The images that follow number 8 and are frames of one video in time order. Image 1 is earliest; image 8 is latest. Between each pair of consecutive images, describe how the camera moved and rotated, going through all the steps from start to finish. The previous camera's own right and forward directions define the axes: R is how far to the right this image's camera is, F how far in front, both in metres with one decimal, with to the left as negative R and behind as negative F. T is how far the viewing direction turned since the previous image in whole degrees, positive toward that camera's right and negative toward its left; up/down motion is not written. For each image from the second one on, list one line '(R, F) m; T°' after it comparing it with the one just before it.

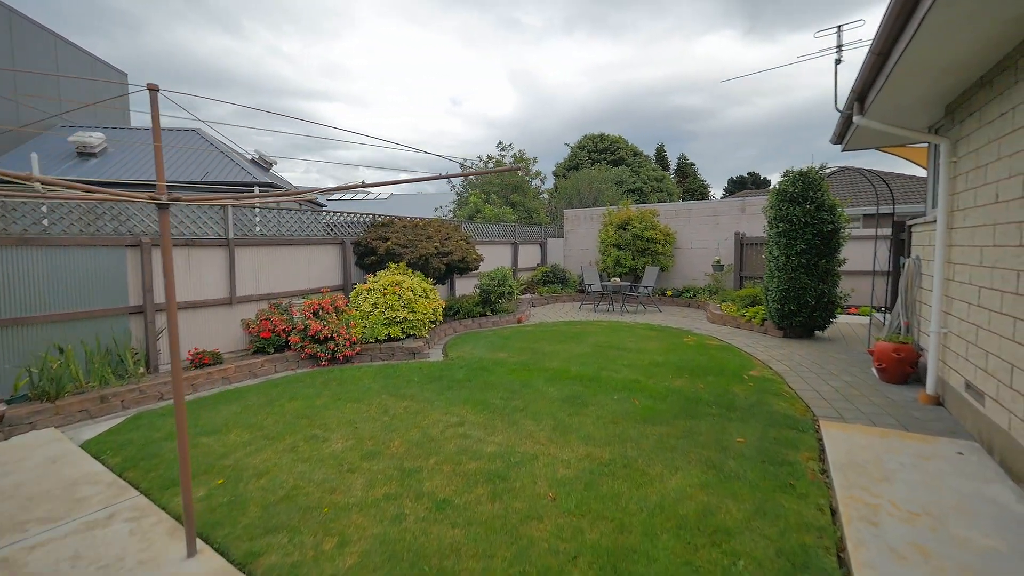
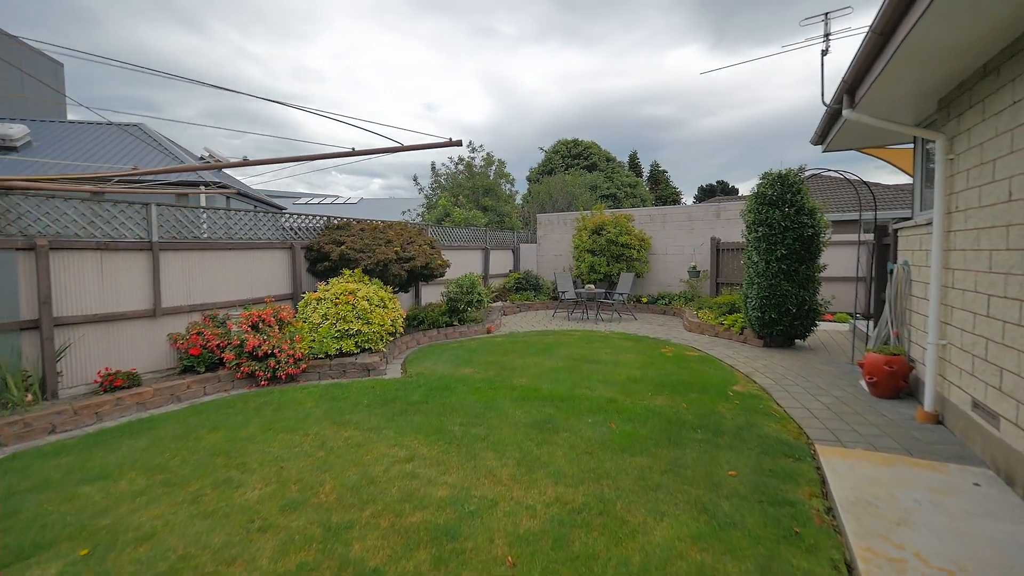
(+0.1, +0.6) m; +3°
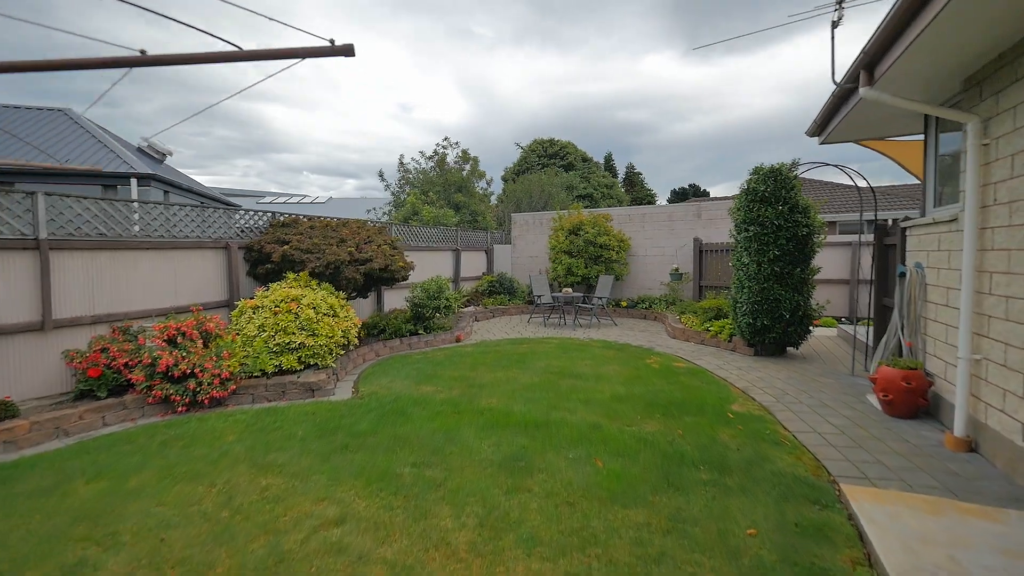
(+0.1, +0.7) m; +3°
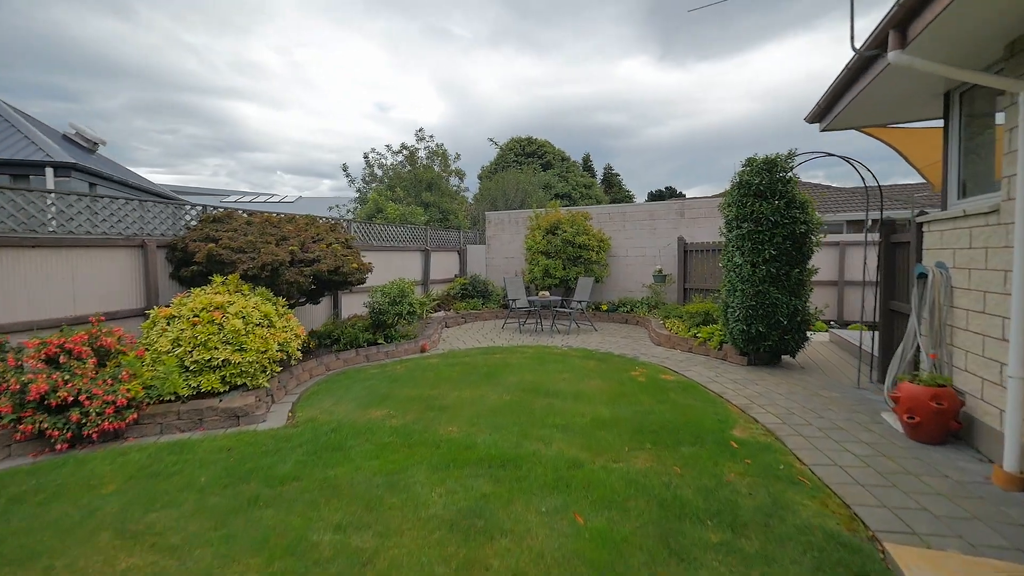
(+0.1, +0.7) m; +3°
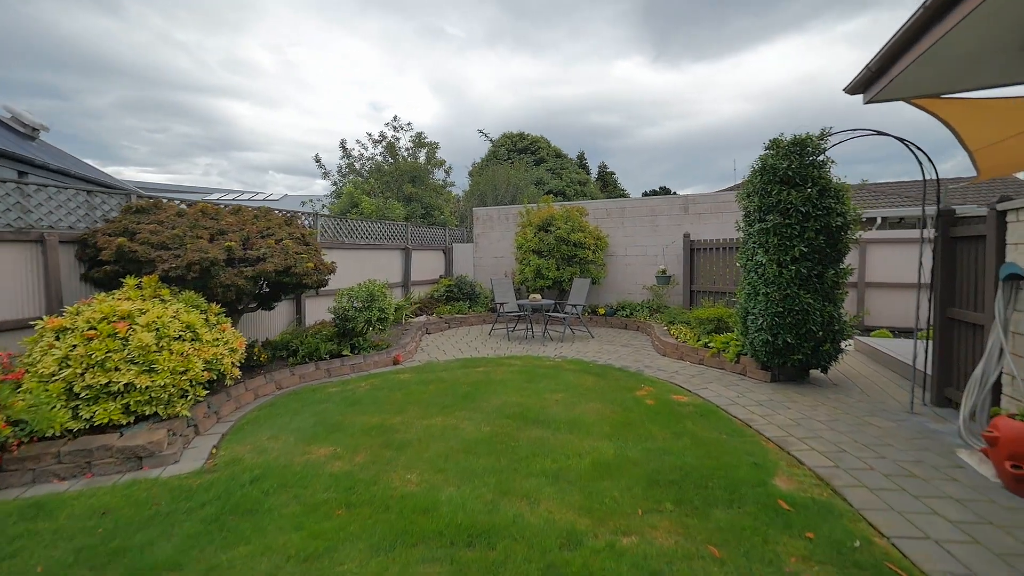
(+0.1, +0.9) m; +1°
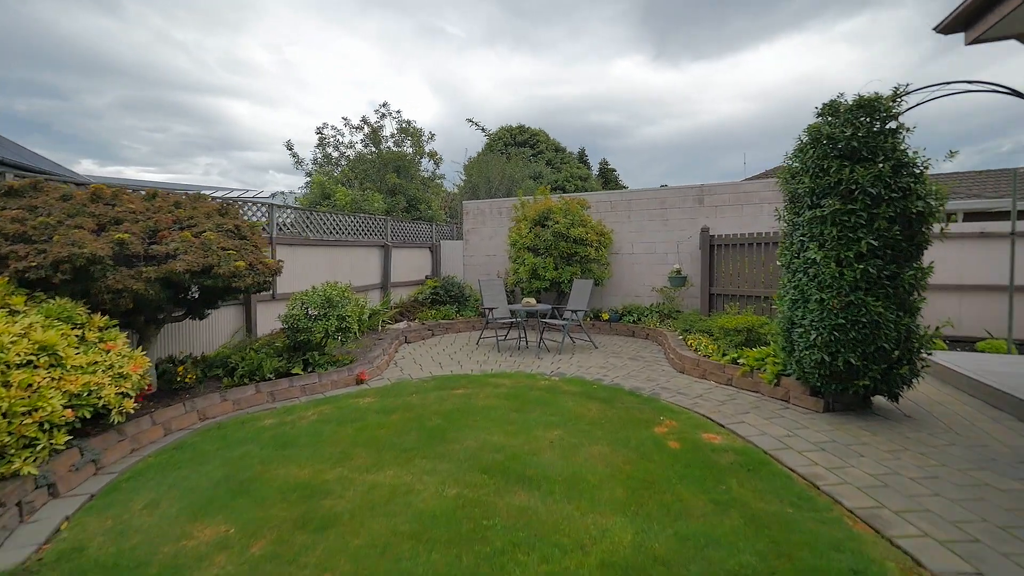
(+0.2, +1.1) m; 0°
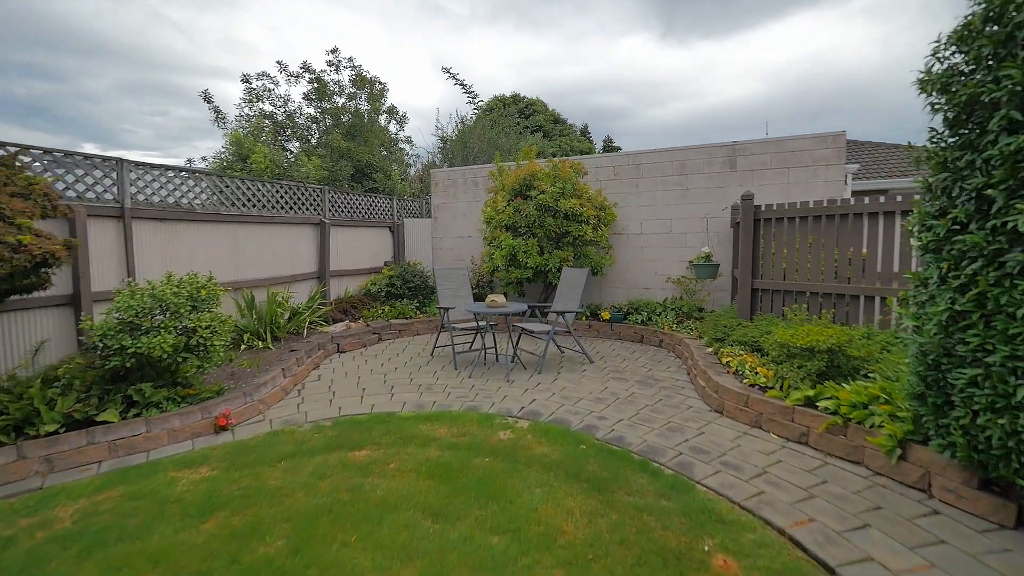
(+0.5, +2.0) m; -1°
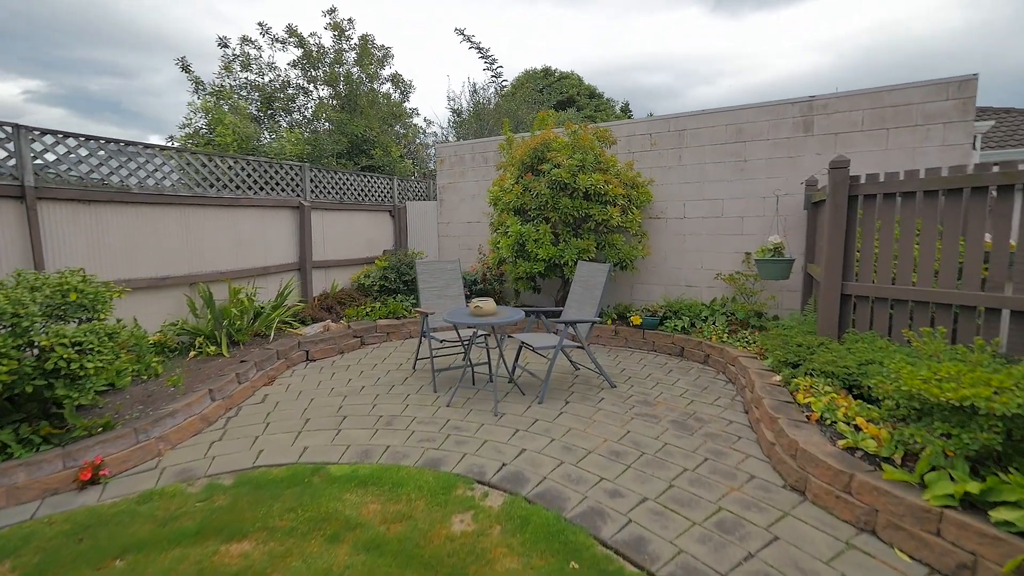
(+0.4, +1.2) m; -5°
